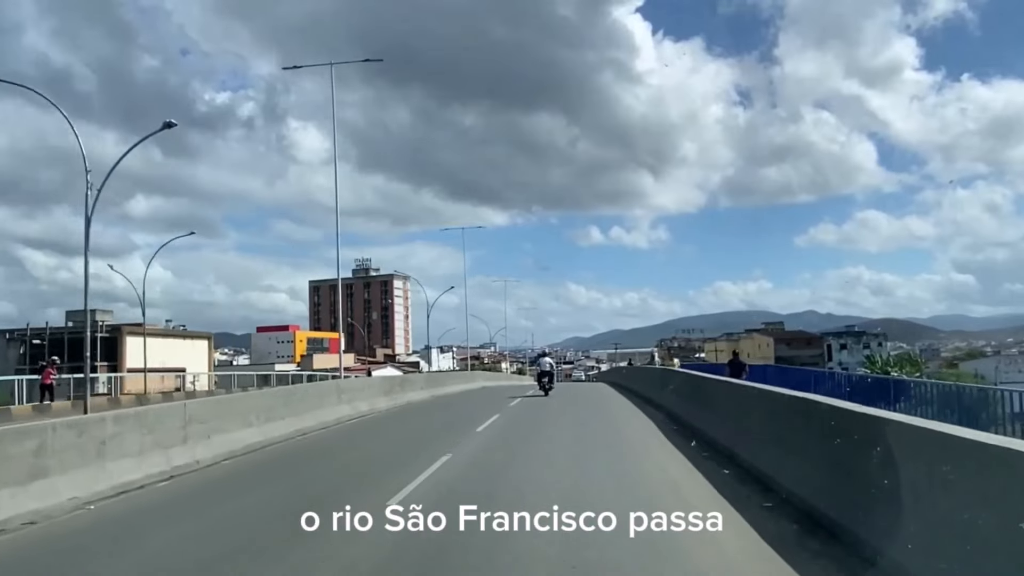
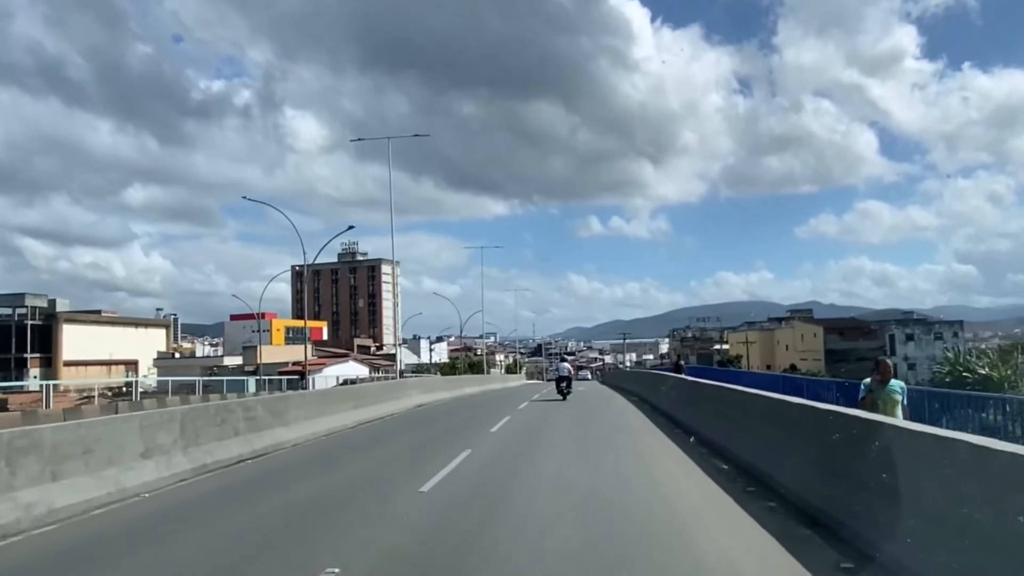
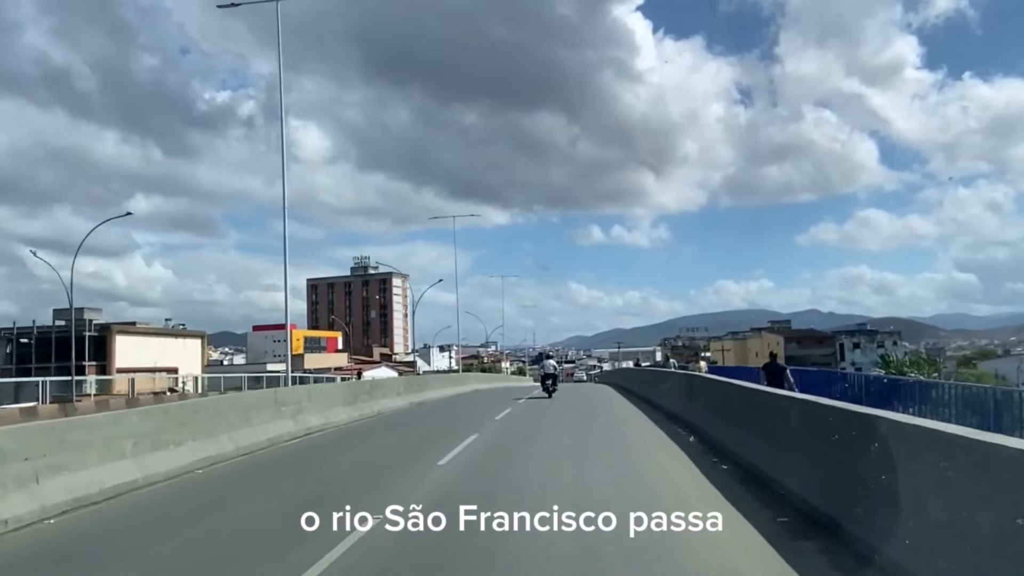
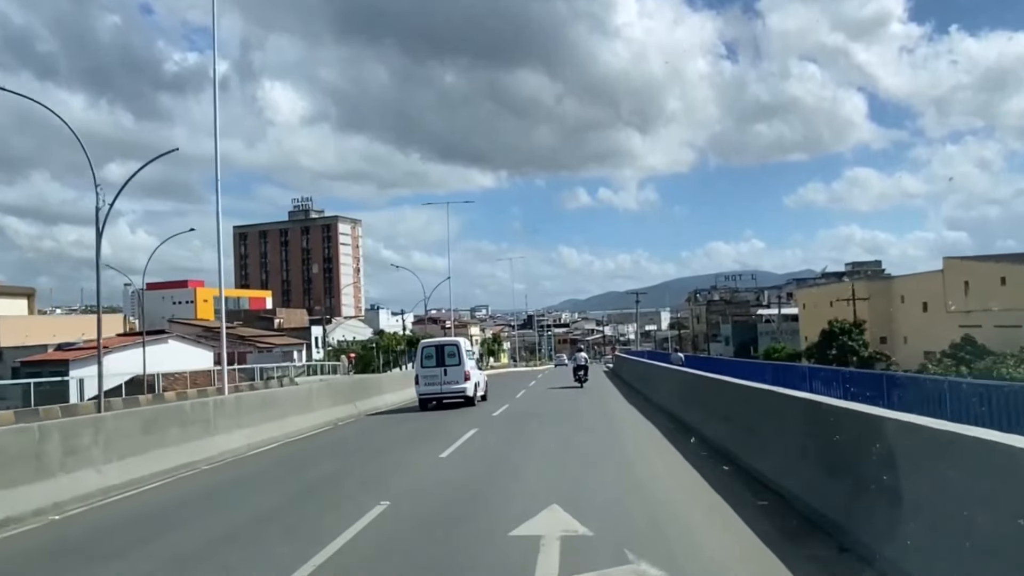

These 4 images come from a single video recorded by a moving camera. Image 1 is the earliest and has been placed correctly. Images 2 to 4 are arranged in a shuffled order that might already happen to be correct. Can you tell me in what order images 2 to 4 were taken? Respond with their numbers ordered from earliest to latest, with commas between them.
3, 2, 4
